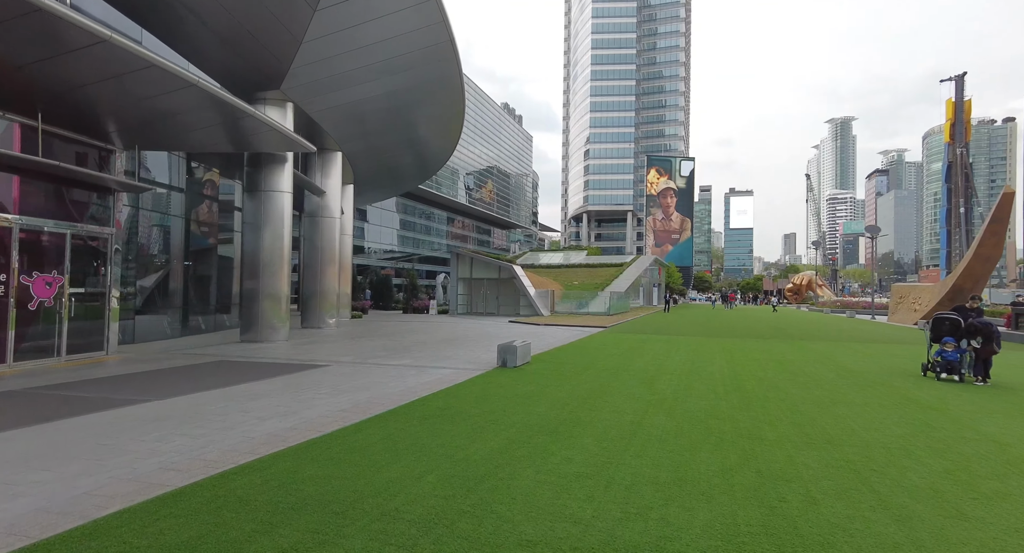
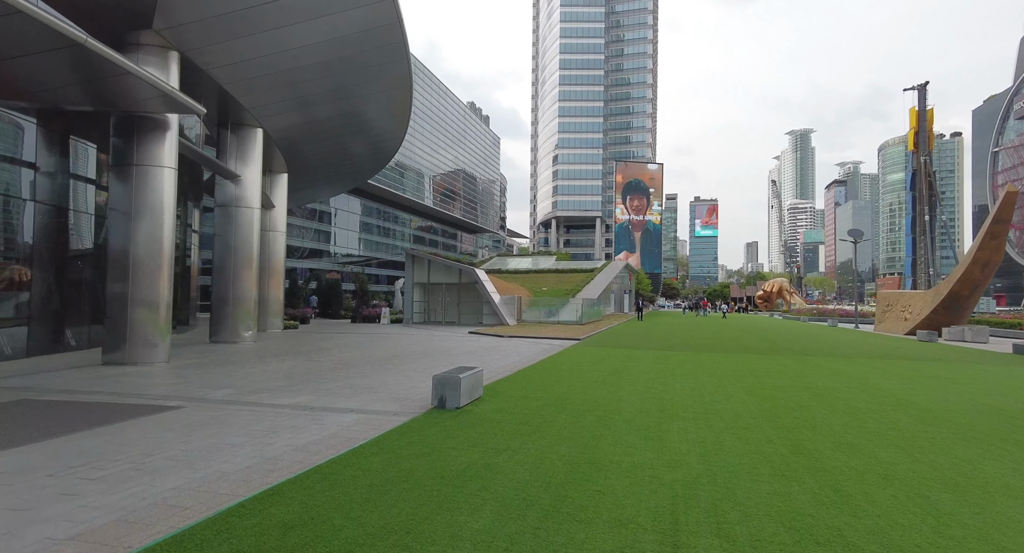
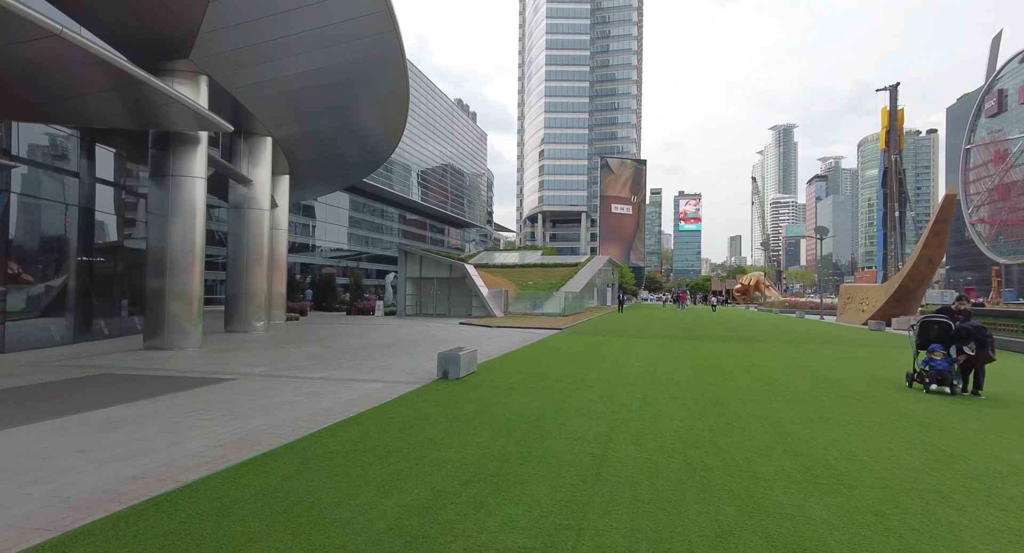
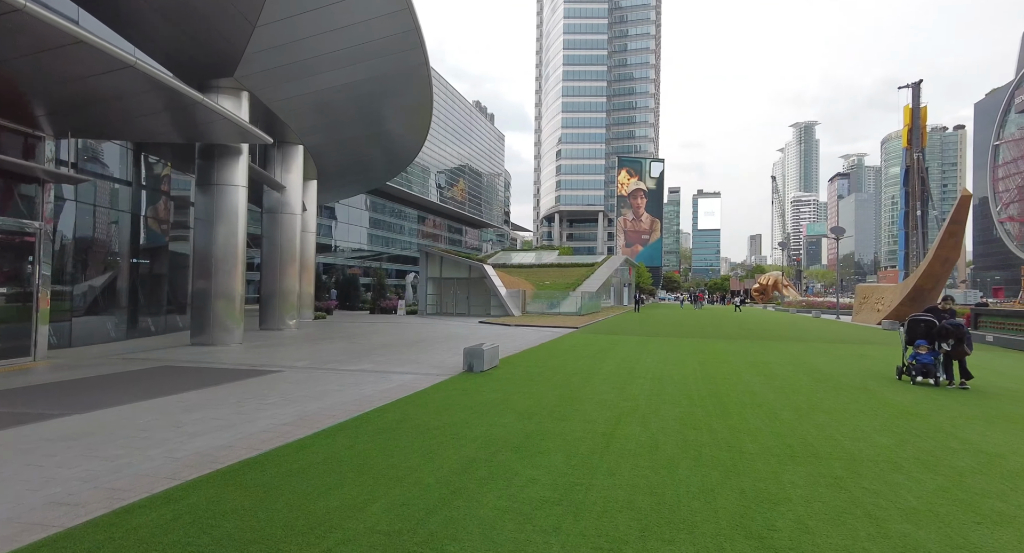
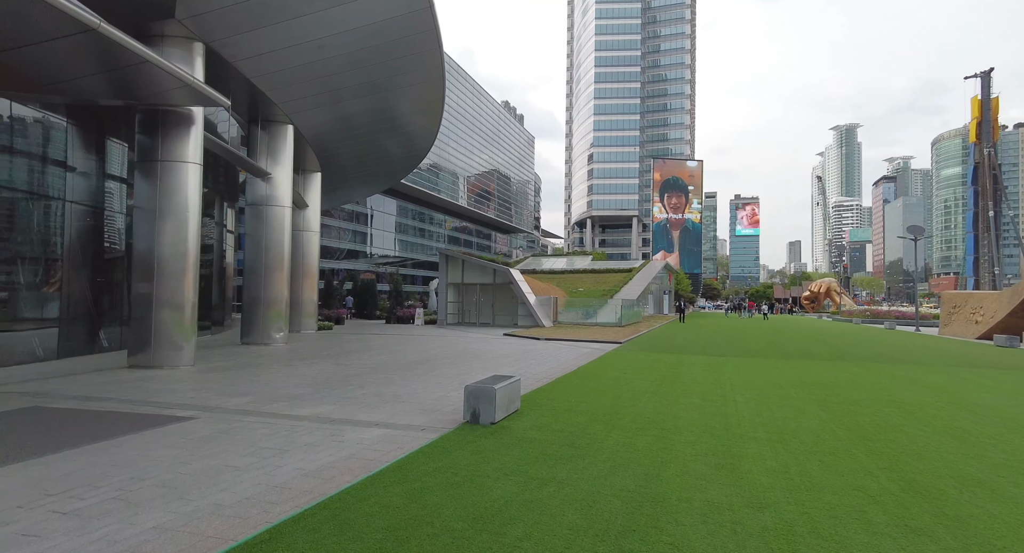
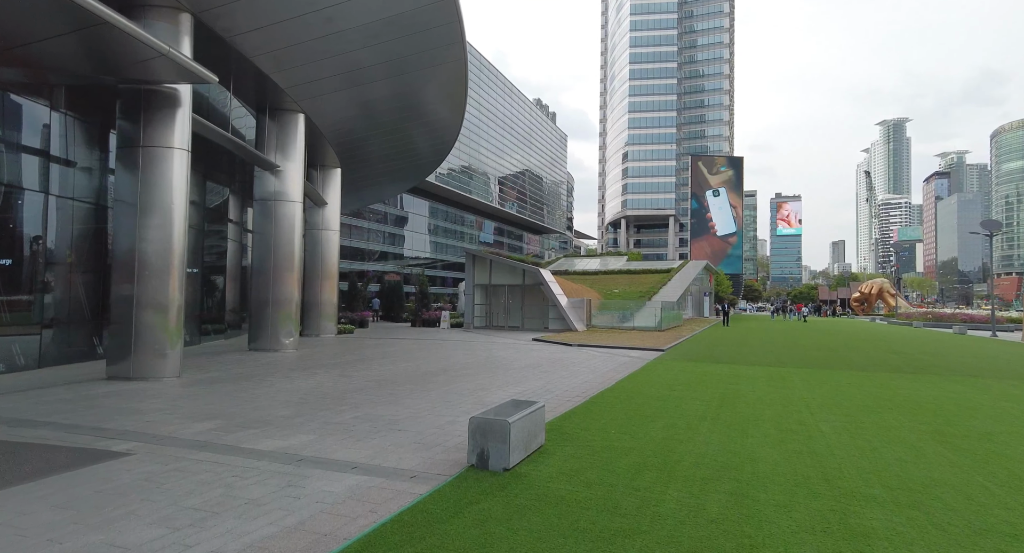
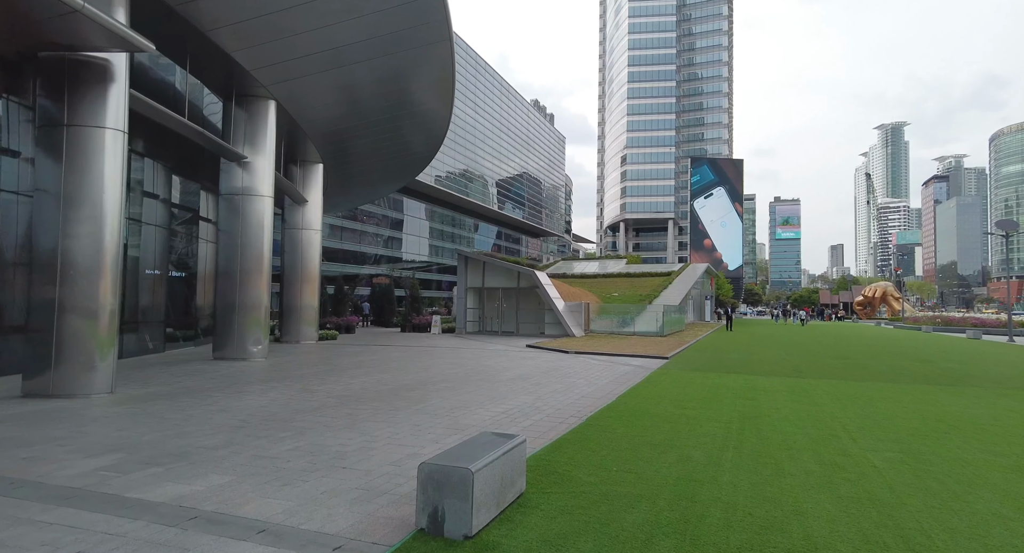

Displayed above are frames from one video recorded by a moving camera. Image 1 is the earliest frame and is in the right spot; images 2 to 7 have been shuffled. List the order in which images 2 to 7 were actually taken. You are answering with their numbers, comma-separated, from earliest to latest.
4, 3, 2, 5, 6, 7
